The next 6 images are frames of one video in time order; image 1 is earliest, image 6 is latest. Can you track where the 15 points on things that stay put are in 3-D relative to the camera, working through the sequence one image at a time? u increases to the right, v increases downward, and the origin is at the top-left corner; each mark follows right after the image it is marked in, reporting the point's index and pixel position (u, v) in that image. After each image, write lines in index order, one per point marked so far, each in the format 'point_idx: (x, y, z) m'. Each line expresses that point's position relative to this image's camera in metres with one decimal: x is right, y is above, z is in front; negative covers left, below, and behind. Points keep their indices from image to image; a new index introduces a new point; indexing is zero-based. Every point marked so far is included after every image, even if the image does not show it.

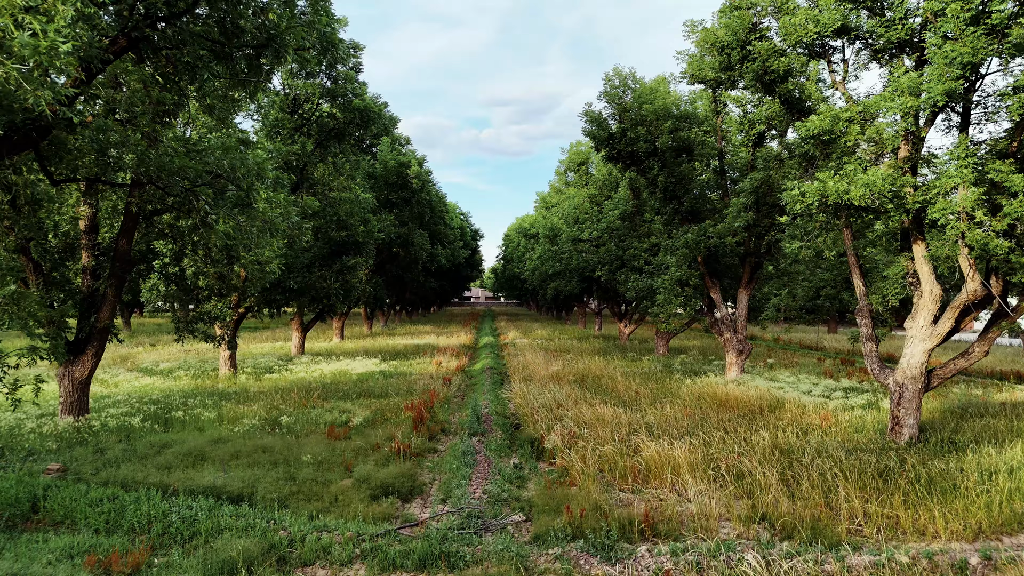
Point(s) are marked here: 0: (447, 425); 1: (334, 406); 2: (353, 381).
0: (-0.9, -2.0, +10.1) m
1: (-2.8, -1.8, +11.1) m
2: (-3.2, -1.9, +14.3) m
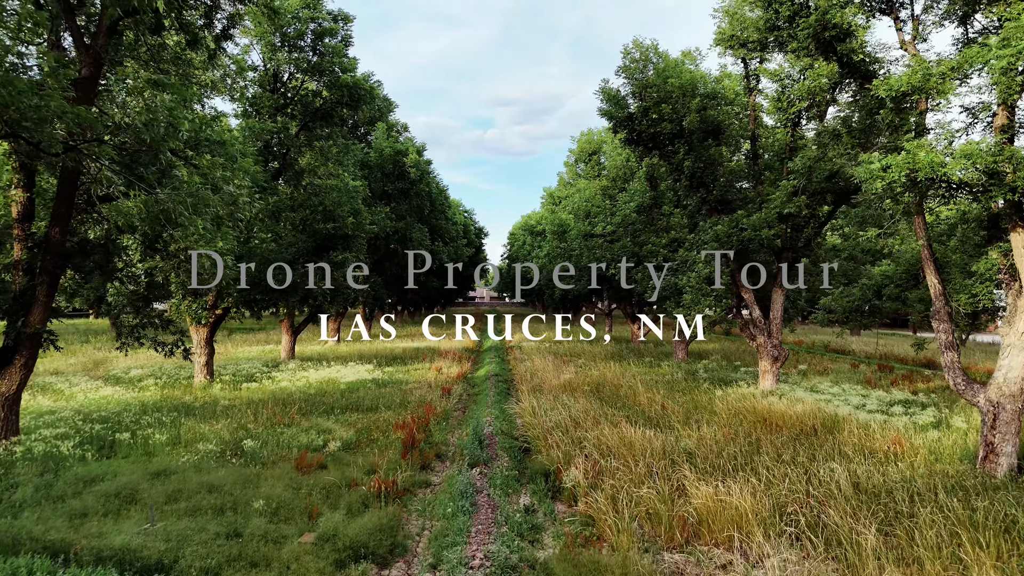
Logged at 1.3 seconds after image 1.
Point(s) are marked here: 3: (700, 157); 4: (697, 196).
0: (-0.8, -1.9, +8.6) m
1: (-2.6, -1.8, +9.5) m
2: (-3.1, -1.9, +12.8) m
3: (+3.4, +2.3, +12.8) m
4: (+3.5, +1.7, +13.3) m
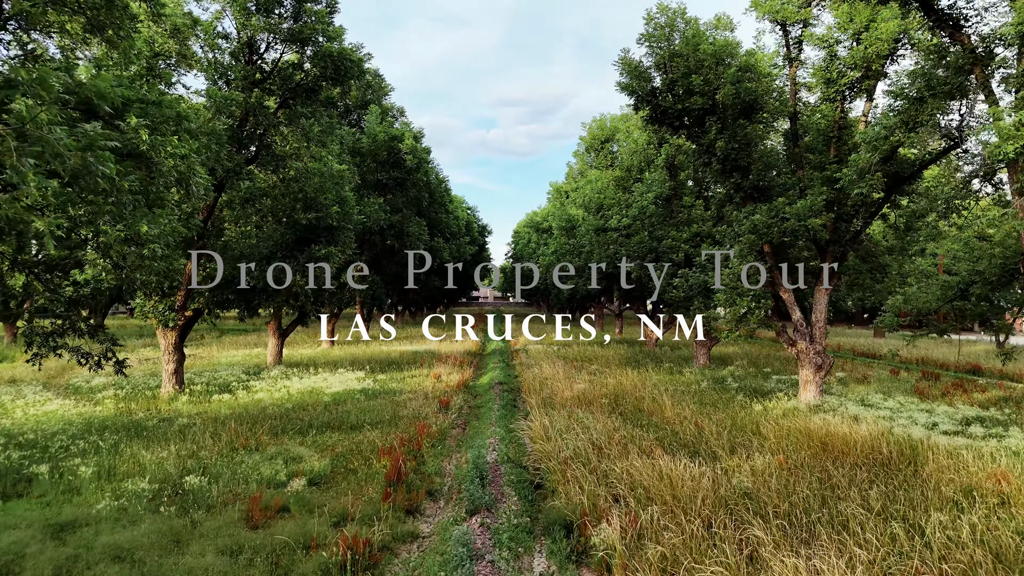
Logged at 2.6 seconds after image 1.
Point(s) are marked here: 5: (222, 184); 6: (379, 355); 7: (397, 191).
0: (-0.7, -1.9, +7.0) m
1: (-2.6, -1.8, +7.9) m
2: (-3.0, -1.8, +11.2) m
3: (+3.5, +2.4, +11.2) m
4: (+3.6, +1.7, +11.7) m
5: (-4.6, +1.6, +11.2) m
6: (-3.8, -1.9, +20.3) m
7: (-2.9, +2.4, +17.7) m
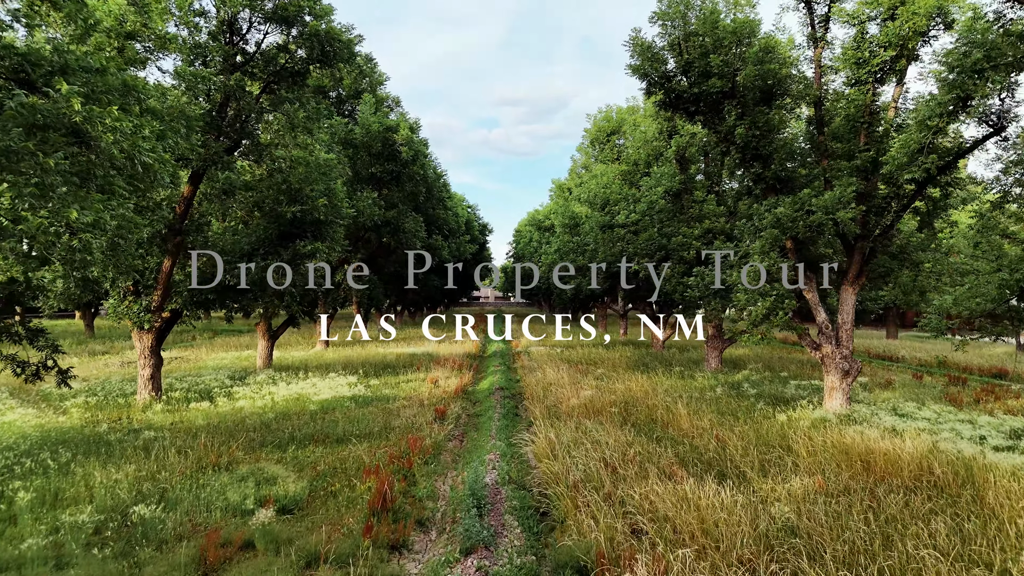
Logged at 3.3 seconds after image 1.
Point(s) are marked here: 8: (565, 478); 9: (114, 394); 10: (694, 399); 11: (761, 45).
0: (-0.7, -1.9, +6.1) m
1: (-2.5, -1.8, +7.1) m
2: (-2.9, -1.8, +10.3) m
3: (+3.5, +2.4, +10.3) m
4: (+3.6, +1.8, +10.8) m
5: (-4.5, +1.6, +10.3) m
6: (-3.7, -1.9, +19.4) m
7: (-2.8, +2.4, +16.8) m
8: (+0.5, -1.7, +6.4) m
9: (-6.5, -1.7, +11.6) m
10: (+2.9, -1.8, +11.5) m
11: (+3.5, +3.4, +10.1) m
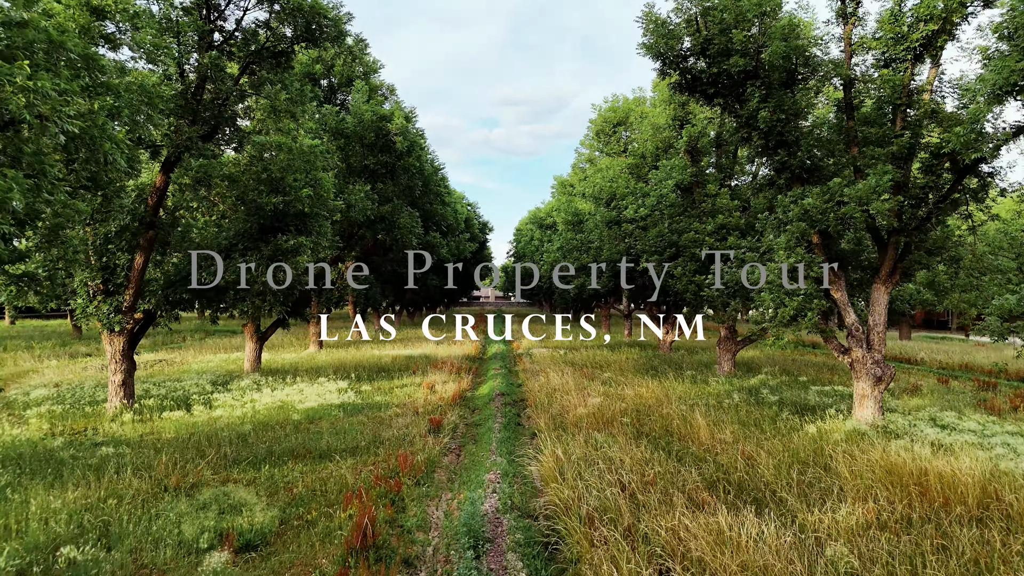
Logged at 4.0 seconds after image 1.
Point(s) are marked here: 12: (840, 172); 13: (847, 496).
0: (-0.7, -1.9, +5.2) m
1: (-2.5, -1.8, +6.2) m
2: (-2.9, -1.8, +9.5) m
3: (+3.5, +2.4, +9.4) m
4: (+3.6, +1.8, +9.9) m
5: (-4.5, +1.7, +9.4) m
6: (-3.7, -1.9, +18.5) m
7: (-2.8, +2.4, +15.9) m
8: (+0.5, -1.7, +5.5) m
9: (-6.5, -1.7, +10.7) m
10: (+2.9, -1.8, +10.6) m
11: (+3.5, +3.5, +9.2) m
12: (+4.4, +1.6, +9.6) m
13: (+2.7, -1.7, +5.9) m
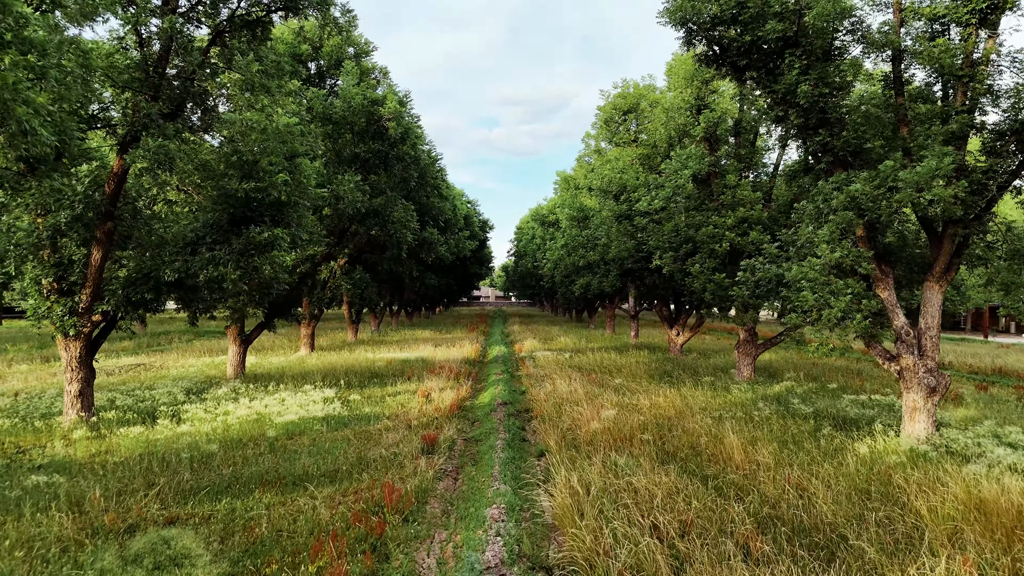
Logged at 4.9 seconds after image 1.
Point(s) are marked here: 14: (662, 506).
0: (-0.6, -1.9, +4.1) m
1: (-2.5, -1.7, +5.0) m
2: (-2.8, -1.8, +8.3) m
3: (+3.6, +2.4, +8.3) m
4: (+3.7, +1.8, +8.8) m
5: (-4.5, +1.7, +8.3) m
6: (-3.6, -1.8, +17.4) m
7: (-2.8, +2.5, +14.8) m
8: (+0.6, -1.7, +4.4) m
9: (-6.4, -1.7, +9.6) m
10: (+3.0, -1.7, +9.5) m
11: (+3.6, +3.5, +8.1) m
12: (+4.5, +1.6, +8.5) m
13: (+2.8, -1.7, +4.7) m
14: (+1.1, -1.6, +5.5) m
